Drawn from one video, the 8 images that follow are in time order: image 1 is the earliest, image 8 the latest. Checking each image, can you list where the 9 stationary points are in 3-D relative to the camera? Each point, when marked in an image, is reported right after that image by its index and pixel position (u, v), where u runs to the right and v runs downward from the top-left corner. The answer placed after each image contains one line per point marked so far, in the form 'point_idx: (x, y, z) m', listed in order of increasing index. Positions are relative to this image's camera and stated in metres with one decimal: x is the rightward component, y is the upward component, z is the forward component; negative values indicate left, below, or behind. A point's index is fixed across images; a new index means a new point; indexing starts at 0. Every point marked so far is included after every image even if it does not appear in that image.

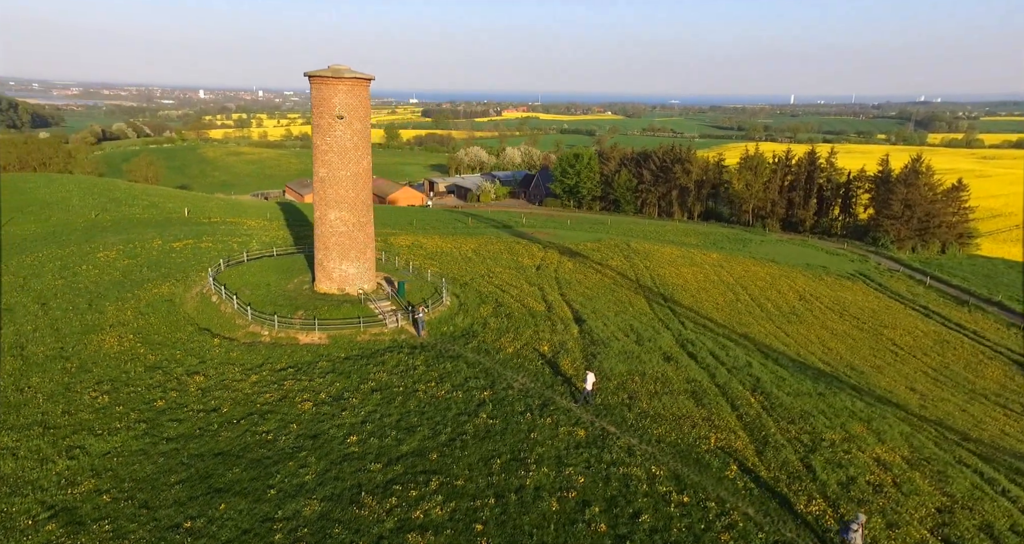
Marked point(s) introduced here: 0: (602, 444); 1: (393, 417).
0: (+1.9, -3.7, +12.5) m
1: (-2.7, -3.3, +13.0) m
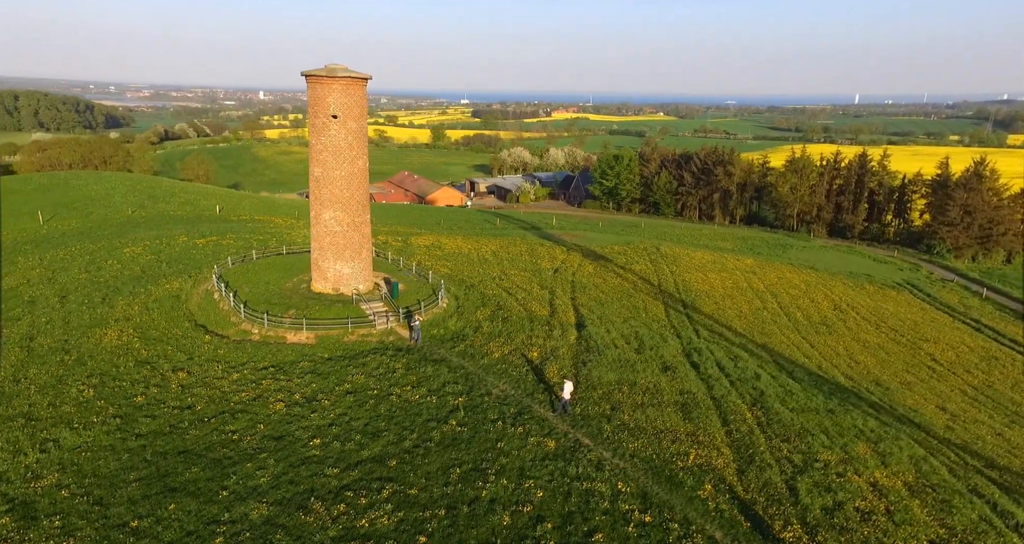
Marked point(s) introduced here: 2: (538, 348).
0: (+1.2, -3.8, +12.0) m
1: (-3.3, -3.3, +12.8) m
2: (+0.8, -2.4, +17.9) m
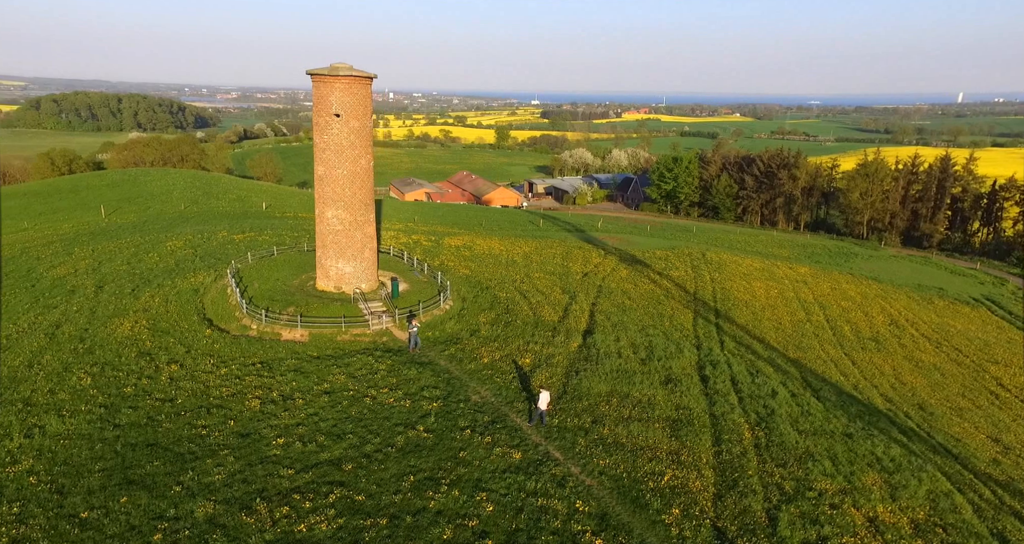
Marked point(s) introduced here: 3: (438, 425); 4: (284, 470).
0: (+0.4, -4.0, +11.5) m
1: (-4.0, -3.3, +12.7) m
2: (+0.6, -2.5, +17.4) m
3: (-1.6, -3.4, +12.8) m
4: (-4.3, -3.8, +11.0) m
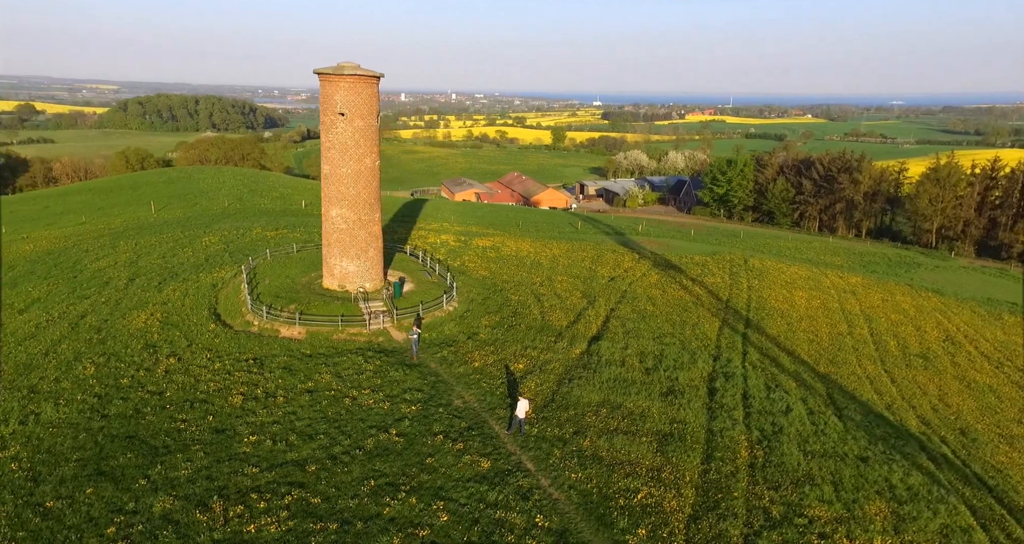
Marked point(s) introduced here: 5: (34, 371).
0: (-0.3, -4.0, +11.2) m
1: (-4.5, -3.3, +12.7) m
2: (+0.5, -2.6, +17.0) m
3: (-2.2, -3.4, +12.6) m
4: (-5.0, -3.7, +11.0) m
5: (-13.3, -2.7, +16.1) m
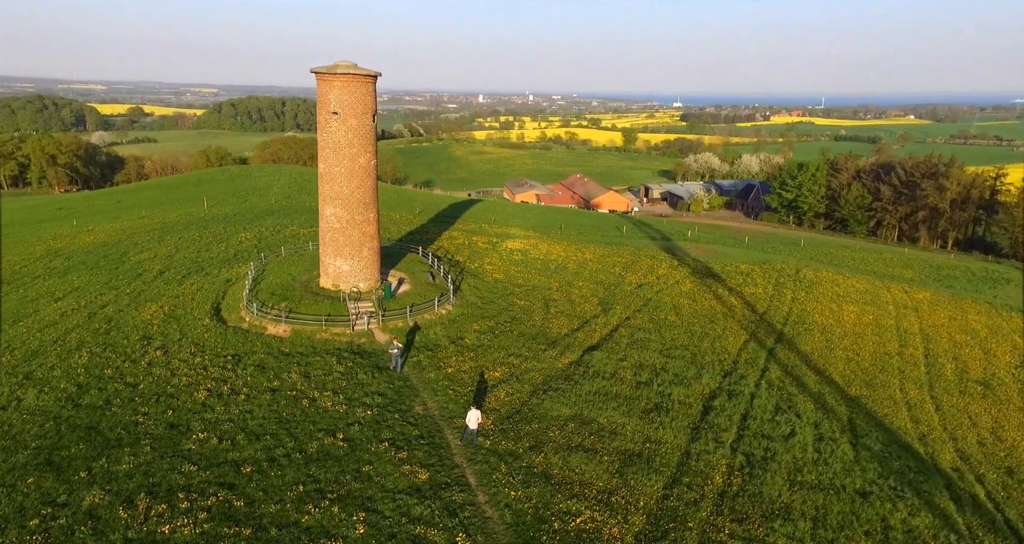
0: (-1.5, -4.1, +10.8) m
1: (-5.6, -3.3, +12.7) m
2: (-0.1, -2.8, +16.5) m
3: (-3.3, -3.5, +12.4) m
4: (-6.2, -3.7, +11.1) m
5: (-13.9, -2.5, +17.0) m
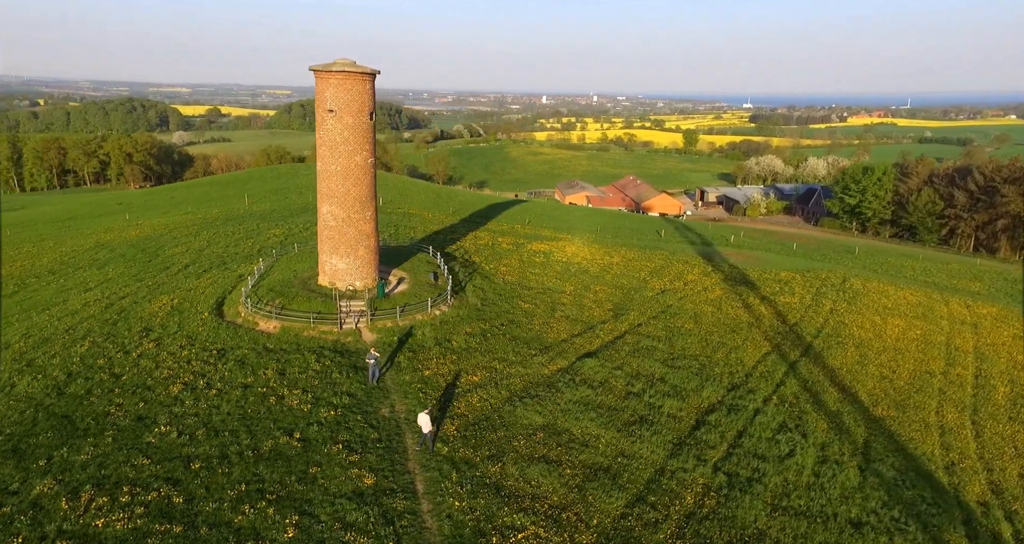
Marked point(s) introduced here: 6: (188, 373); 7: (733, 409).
0: (-2.6, -4.2, +10.6) m
1: (-6.4, -3.2, +12.9) m
2: (-0.7, -2.8, +16.2) m
3: (-4.2, -3.5, +12.3) m
4: (-7.2, -3.6, +11.3) m
5: (-14.4, -2.2, +17.8) m
6: (-8.3, -2.6, +14.8) m
7: (+7.1, -4.4, +18.6) m
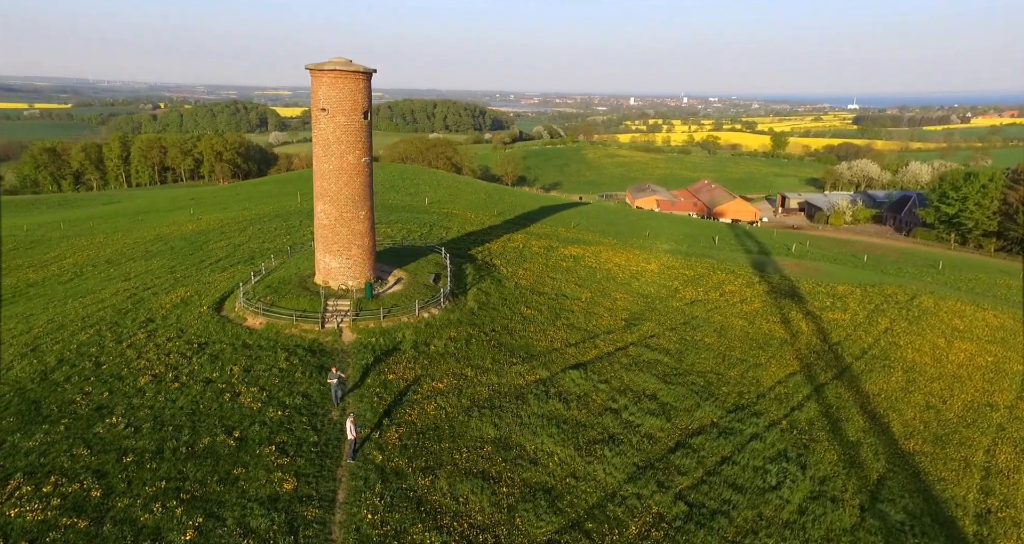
0: (-4.1, -4.2, +10.5) m
1: (-7.7, -3.1, +13.2) m
2: (-1.6, -3.0, +15.8) m
3: (-5.5, -3.5, +12.4) m
4: (-8.7, -3.5, +11.7) m
5: (-14.9, -1.9, +19.0) m
6: (-9.2, -2.5, +15.3) m
7: (+6.4, -4.8, +17.3) m
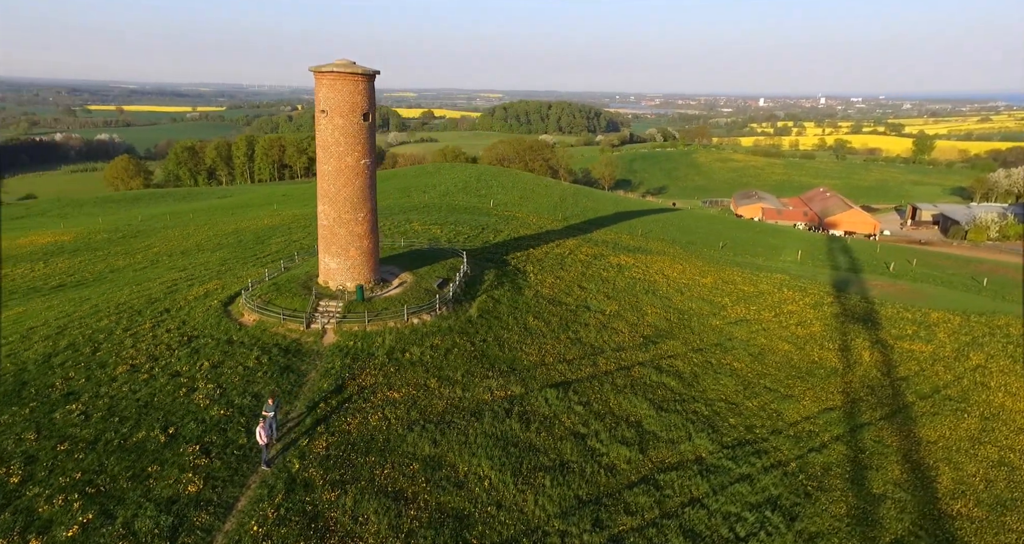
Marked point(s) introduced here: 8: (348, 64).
0: (-6.1, -4.3, +10.7) m
1: (-9.1, -3.1, +13.9) m
2: (-2.6, -3.2, +15.5) m
3: (-7.1, -3.5, +12.8) m
4: (-10.3, -3.4, +12.6) m
5: (-15.3, -1.6, +20.9) m
6: (-10.3, -2.3, +16.3) m
7: (+5.3, -5.4, +15.7) m
8: (-5.5, +6.7, +19.3) m
